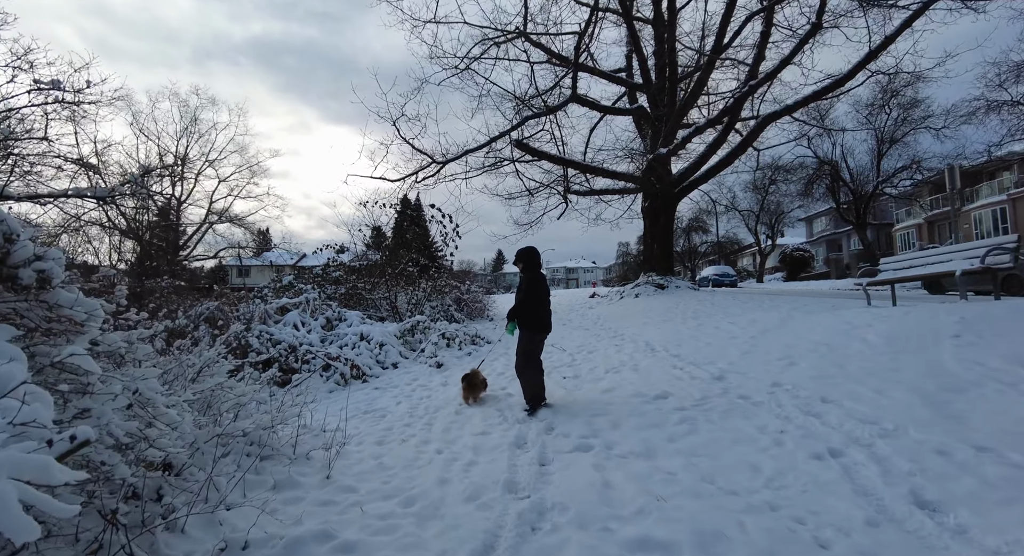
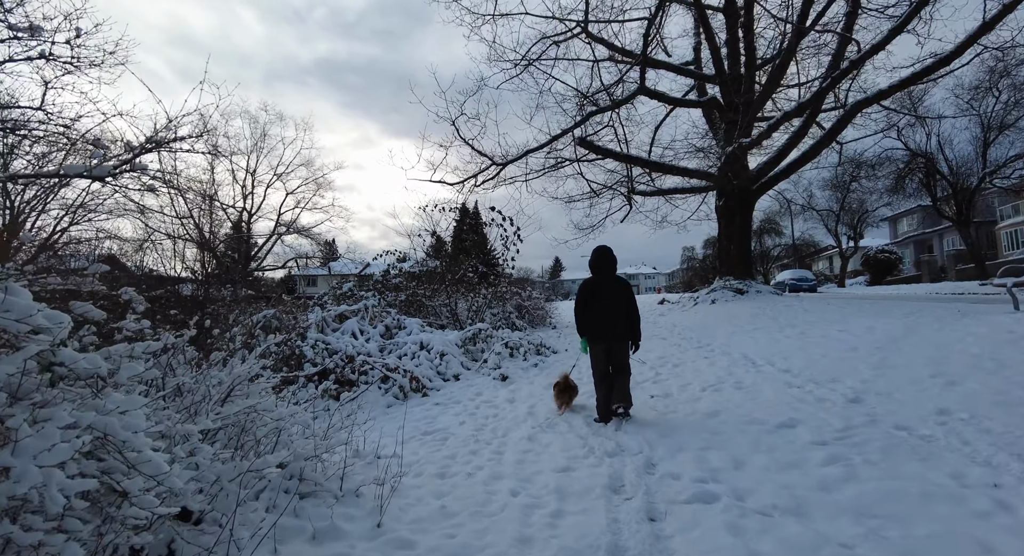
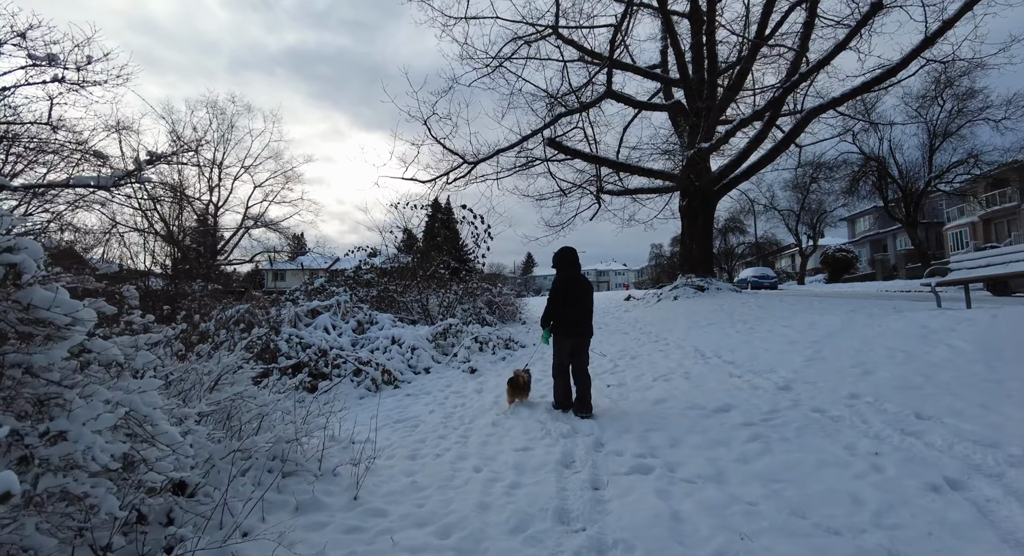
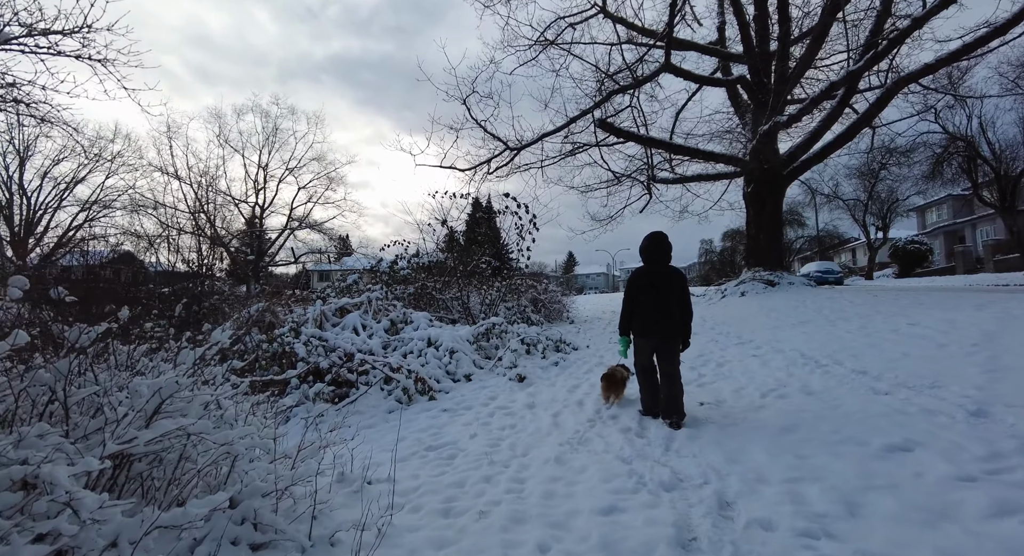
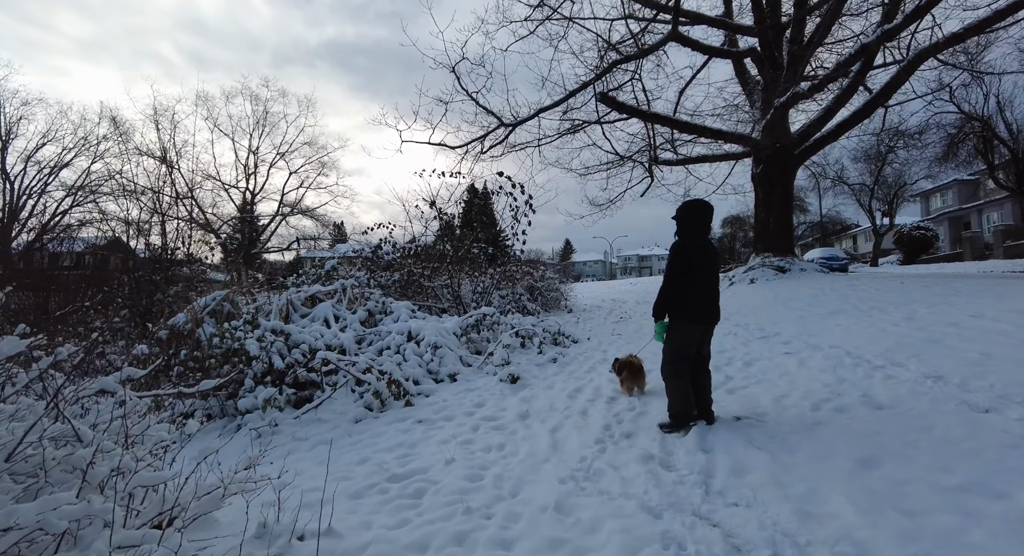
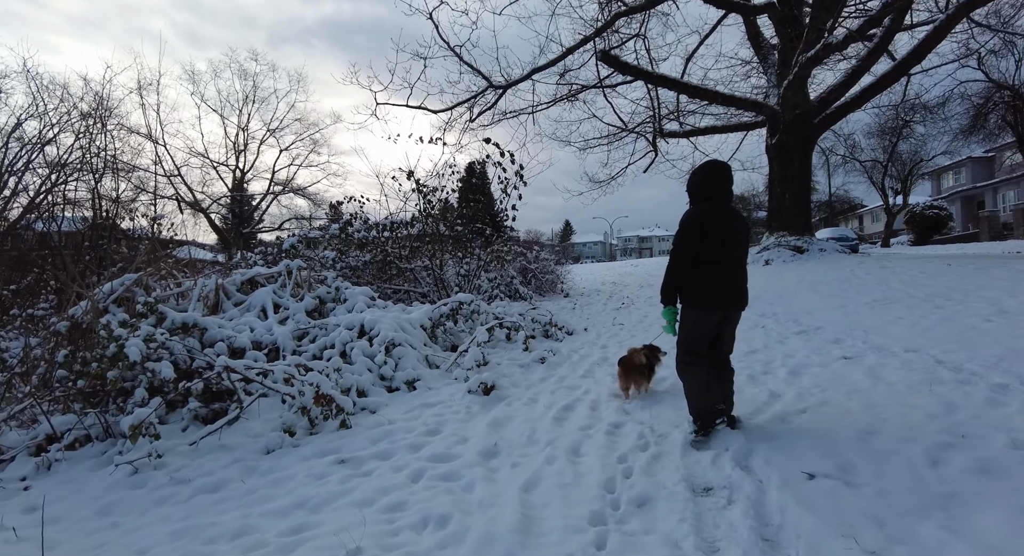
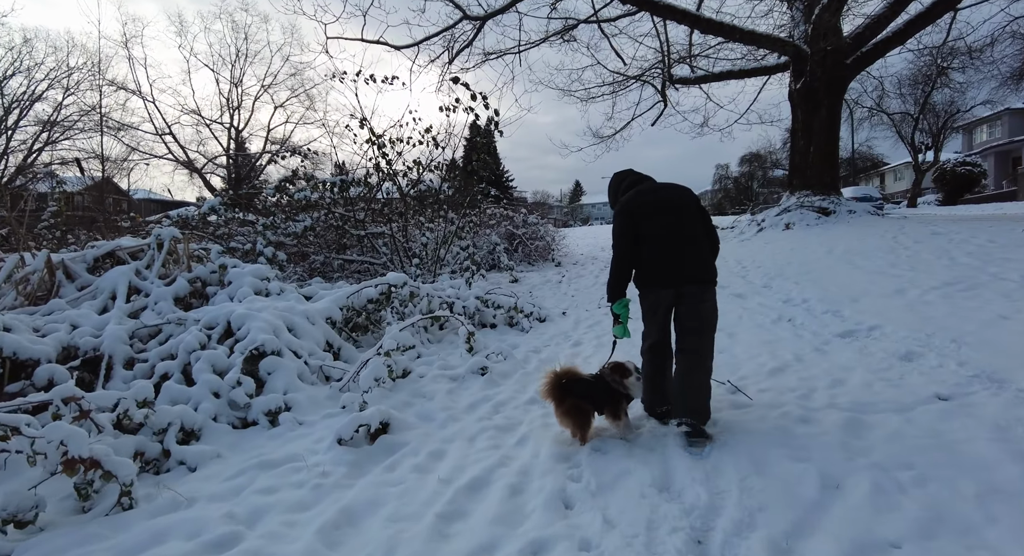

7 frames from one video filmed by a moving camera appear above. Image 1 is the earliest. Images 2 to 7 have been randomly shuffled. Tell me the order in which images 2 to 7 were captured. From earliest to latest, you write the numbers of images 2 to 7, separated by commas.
3, 2, 4, 5, 6, 7
